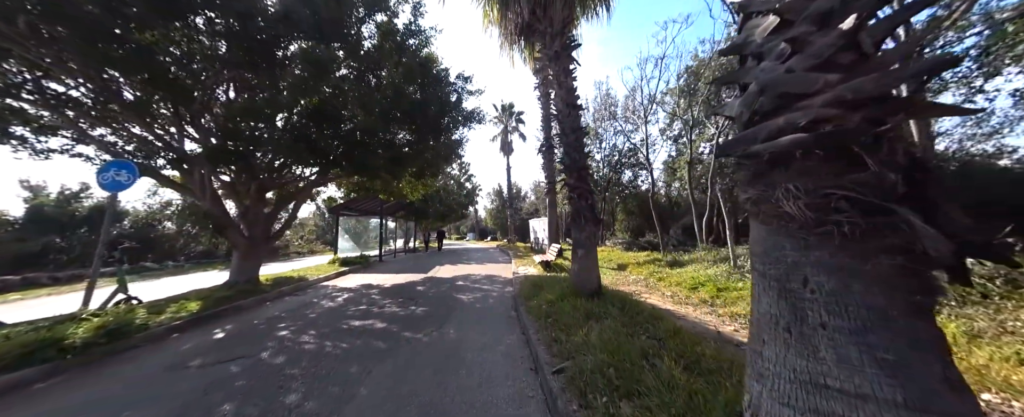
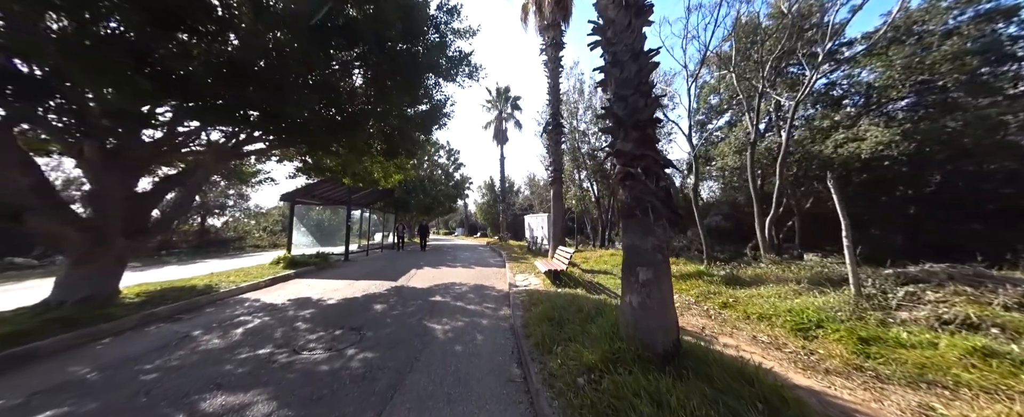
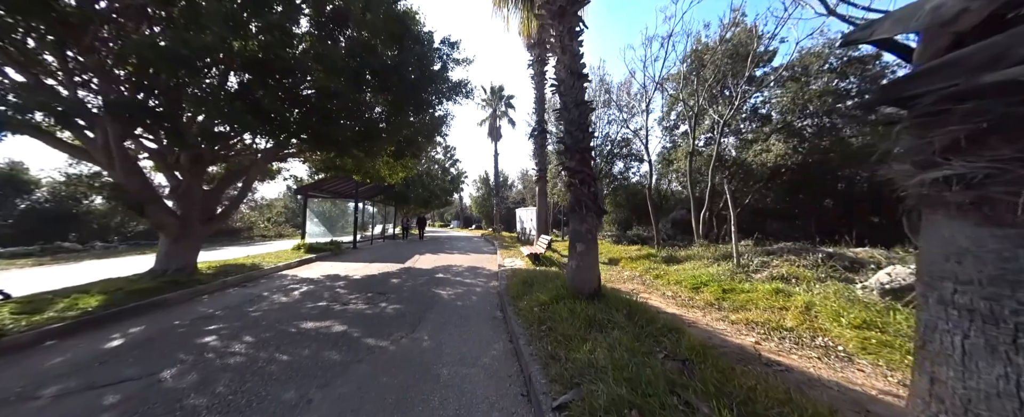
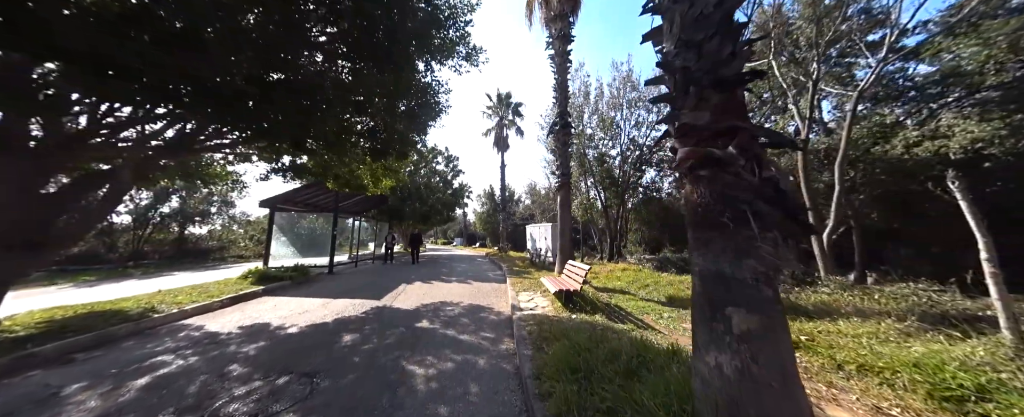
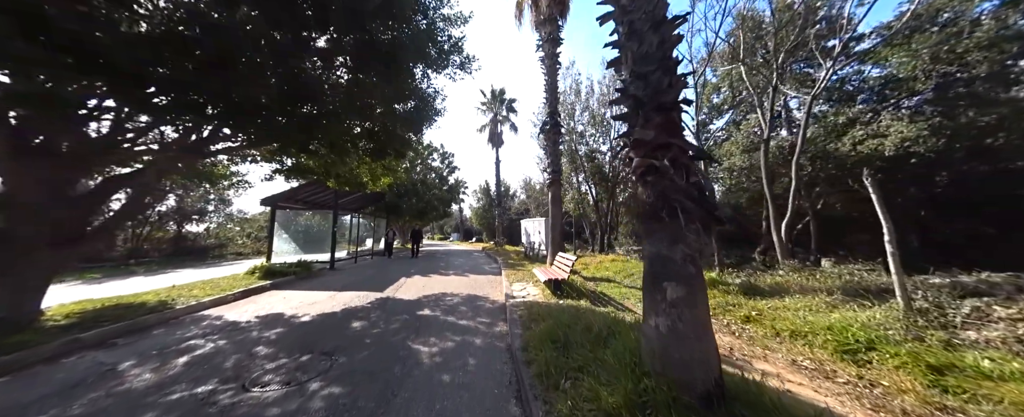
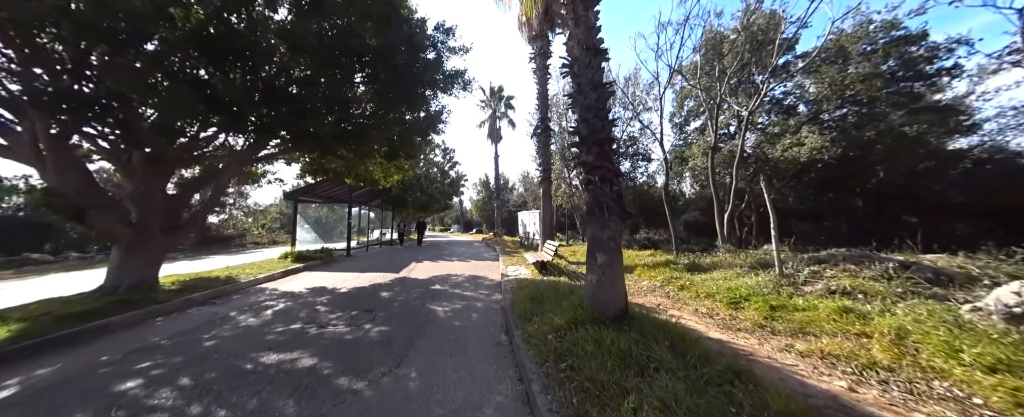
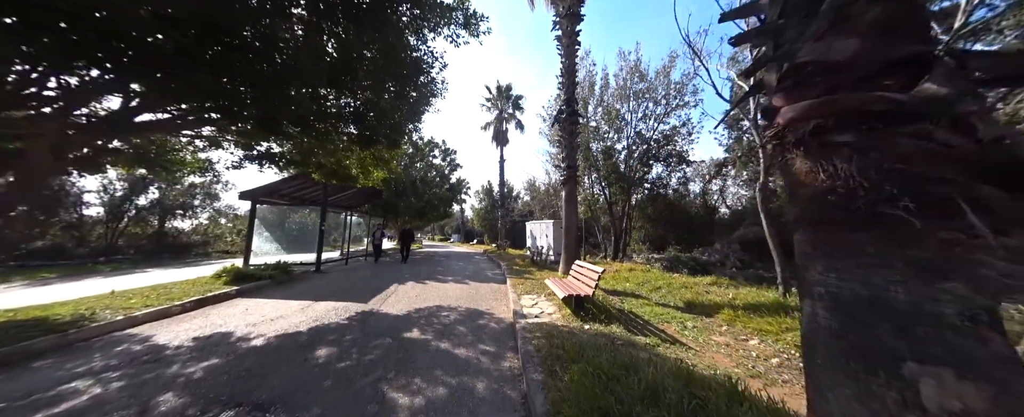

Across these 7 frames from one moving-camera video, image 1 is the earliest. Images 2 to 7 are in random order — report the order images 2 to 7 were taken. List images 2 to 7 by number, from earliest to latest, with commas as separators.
3, 6, 2, 5, 4, 7
